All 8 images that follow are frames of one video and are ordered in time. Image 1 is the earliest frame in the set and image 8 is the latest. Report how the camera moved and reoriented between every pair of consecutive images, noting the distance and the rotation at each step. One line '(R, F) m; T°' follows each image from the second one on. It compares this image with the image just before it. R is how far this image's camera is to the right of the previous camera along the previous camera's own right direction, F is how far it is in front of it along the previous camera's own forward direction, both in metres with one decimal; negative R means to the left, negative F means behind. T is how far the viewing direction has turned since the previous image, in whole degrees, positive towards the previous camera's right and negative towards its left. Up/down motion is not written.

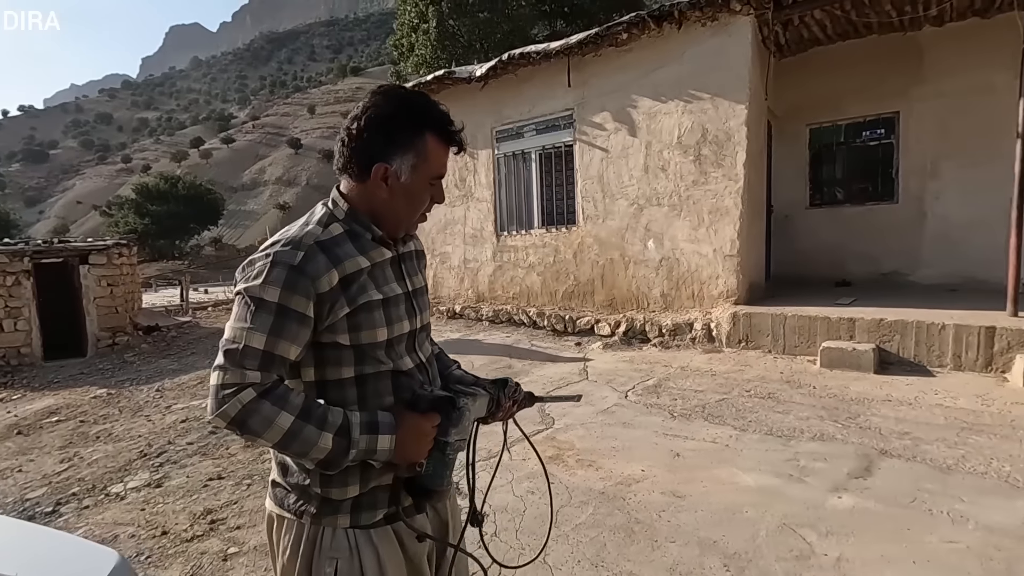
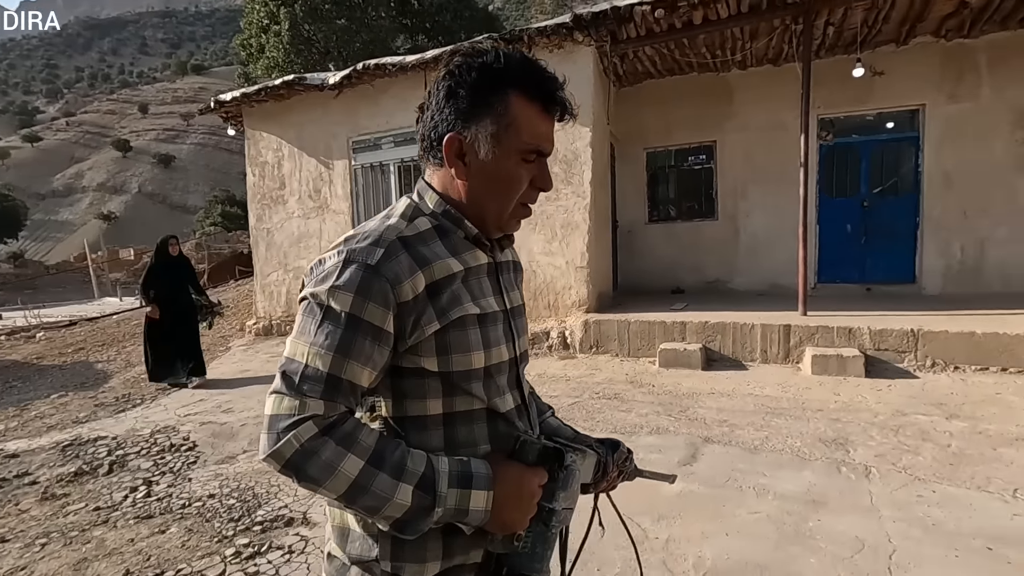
(+0.1, 0.0) m; +14°
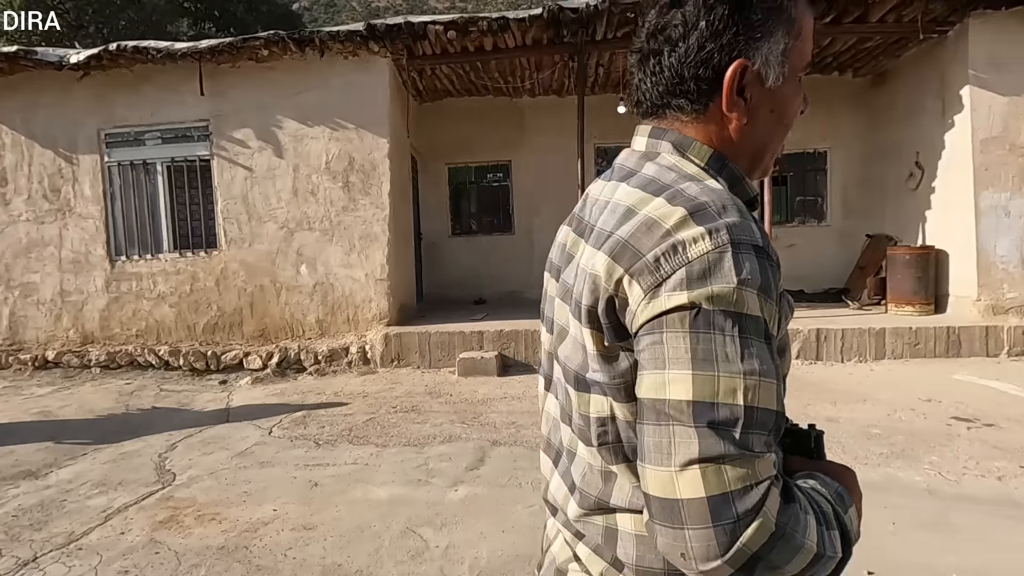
(+0.2, 0.0) m; +19°
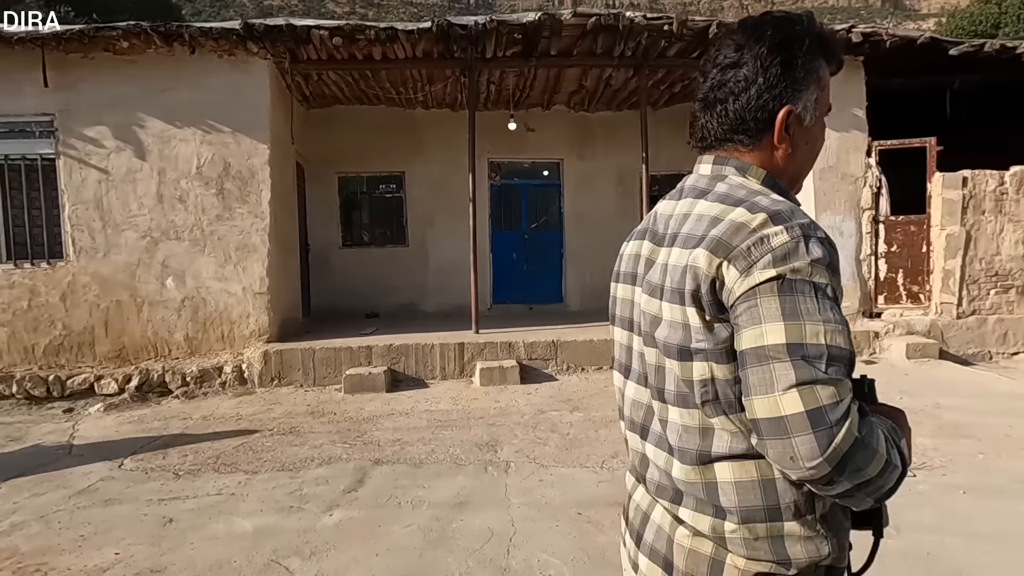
(+0.1, 0.0) m; +10°
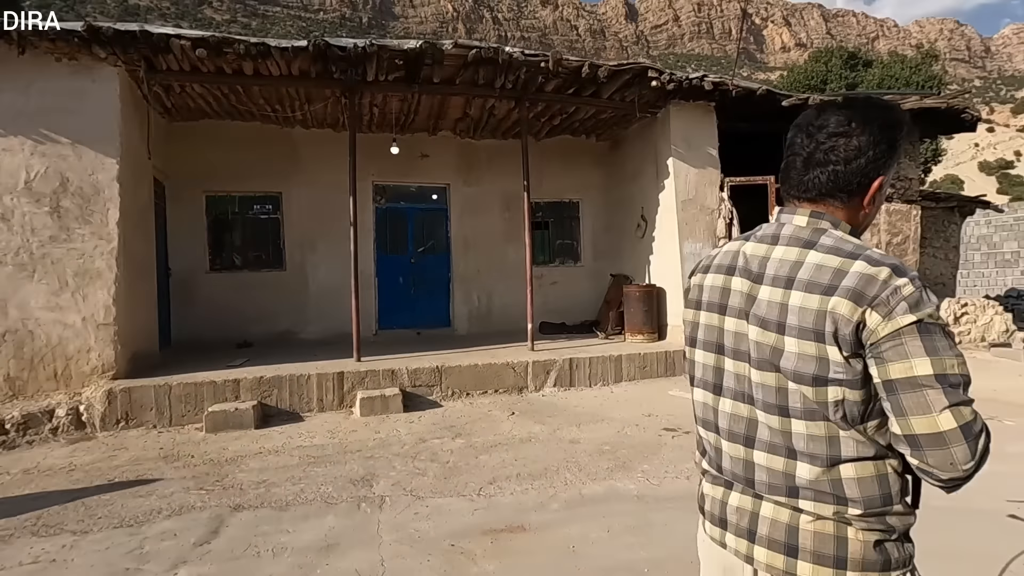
(+0.1, 0.0) m; +11°
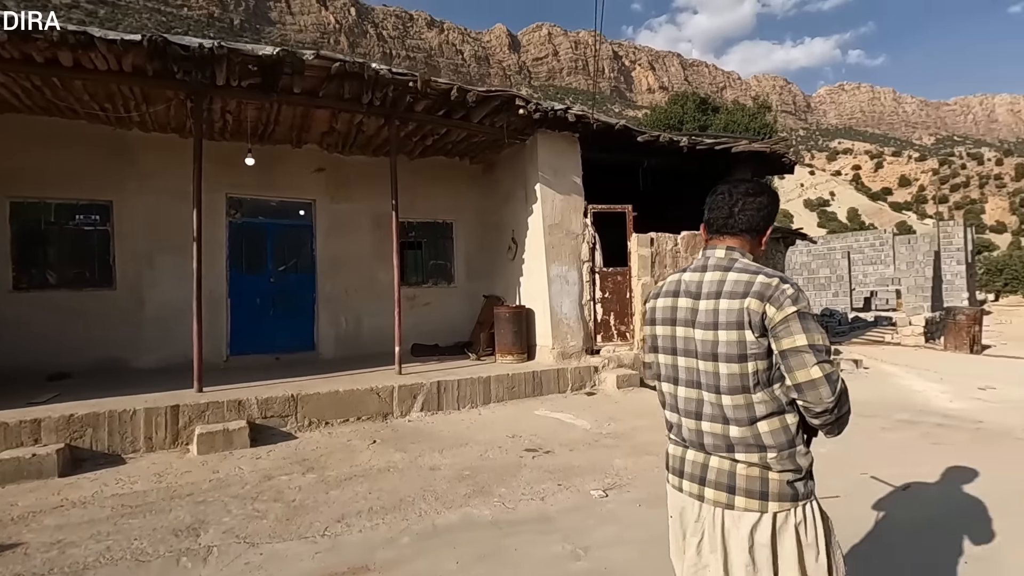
(+0.2, 0.0) m; +12°
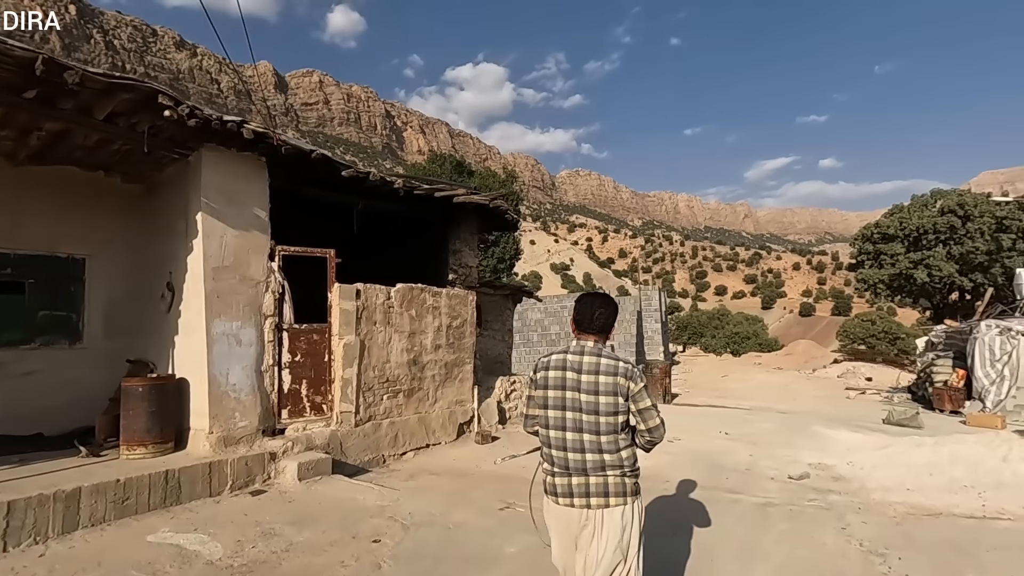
(+1.1, +1.1) m; +24°
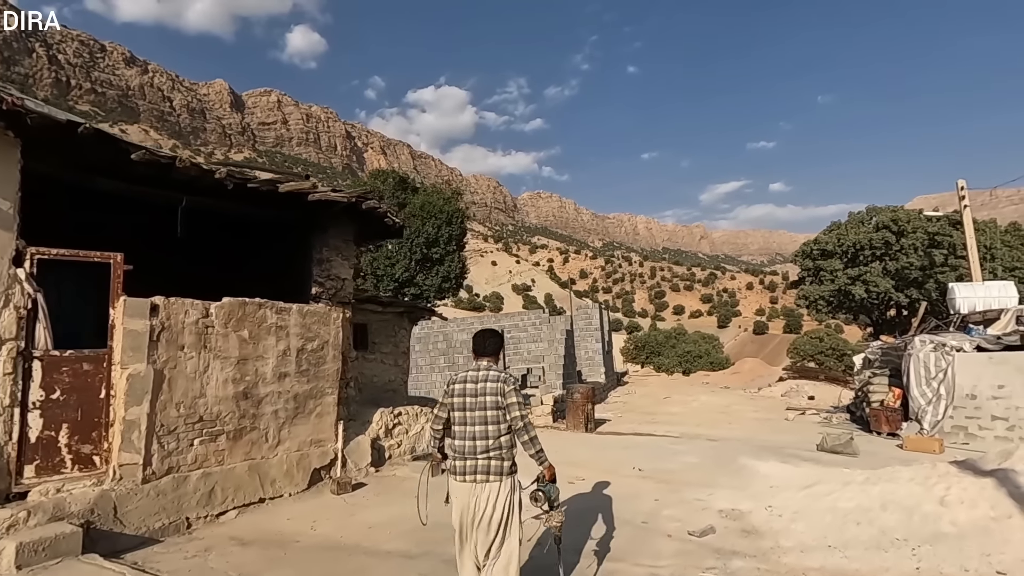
(+1.2, +1.3) m; +4°
